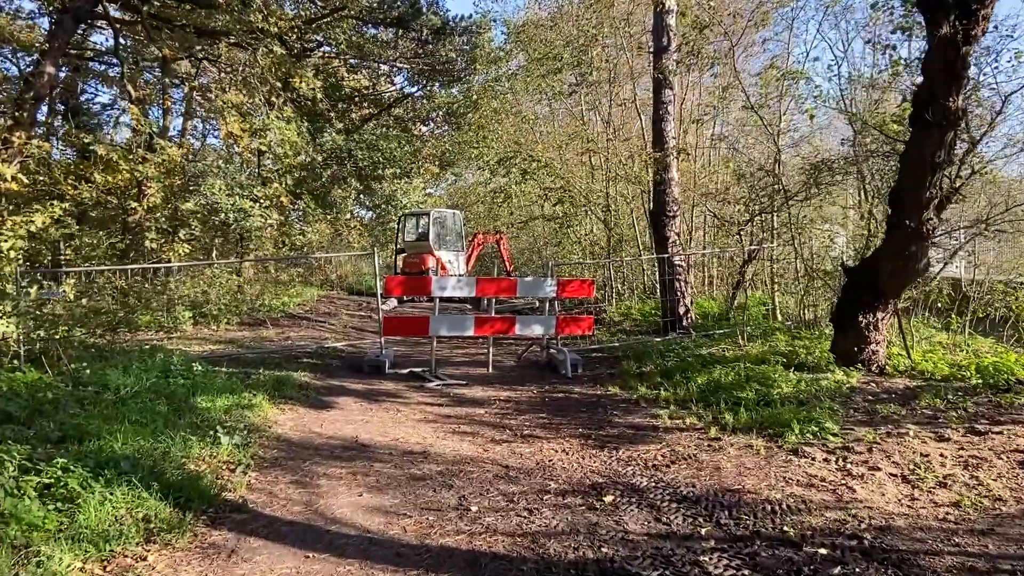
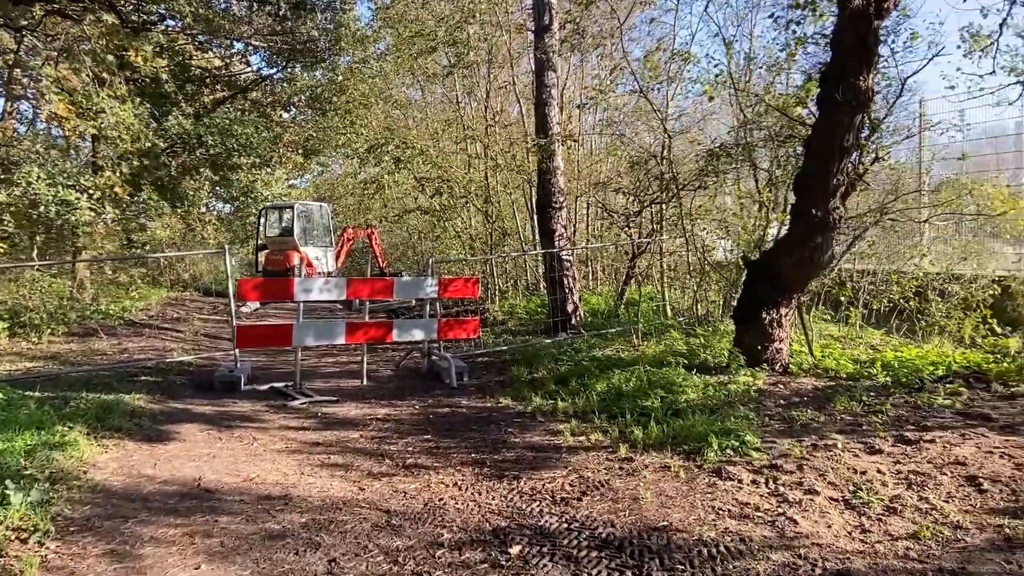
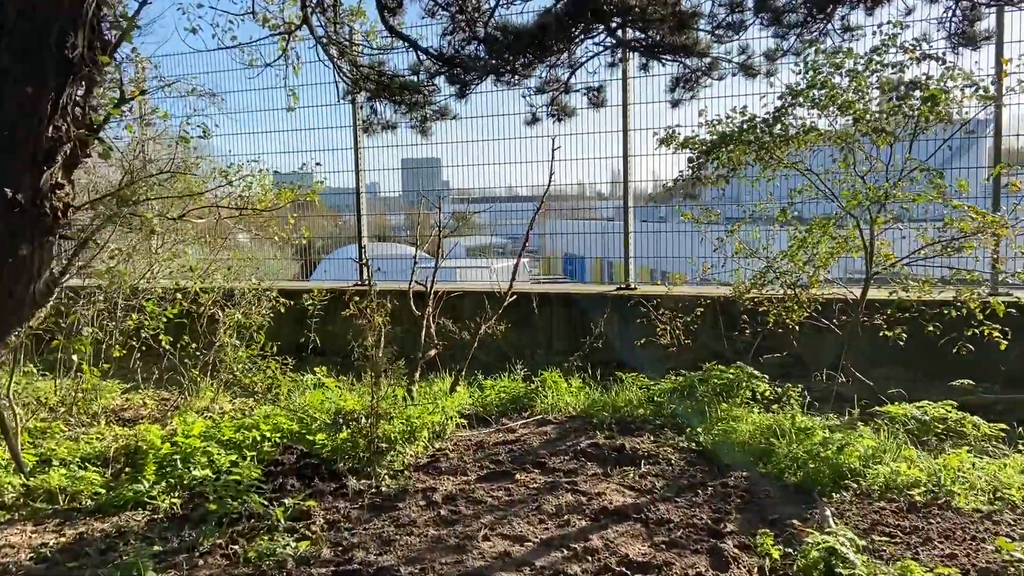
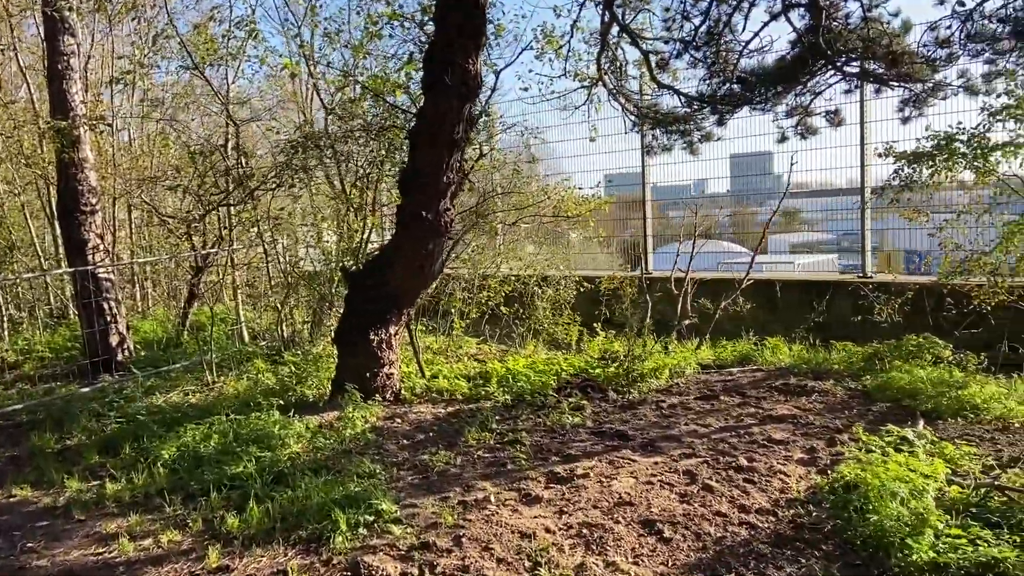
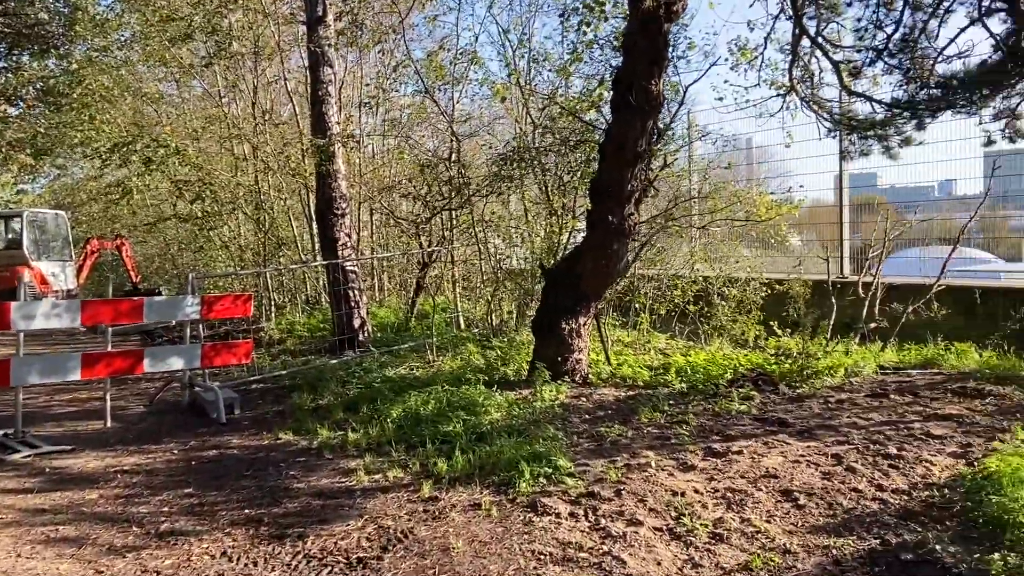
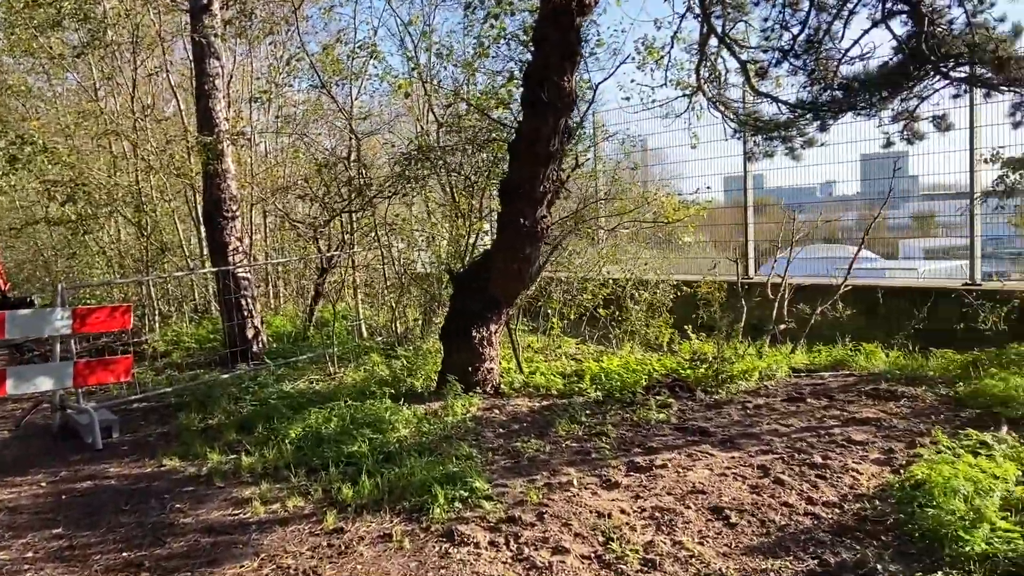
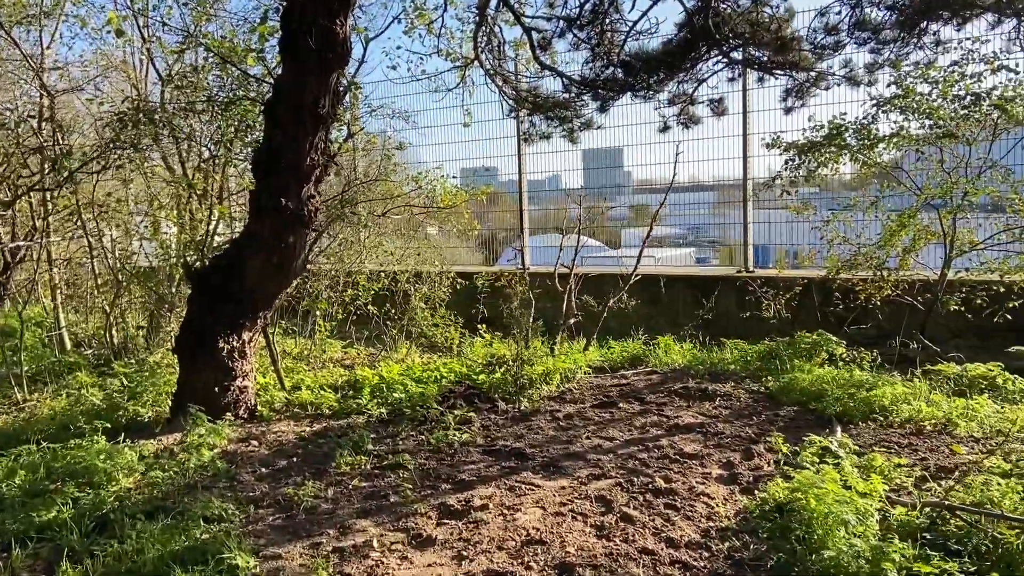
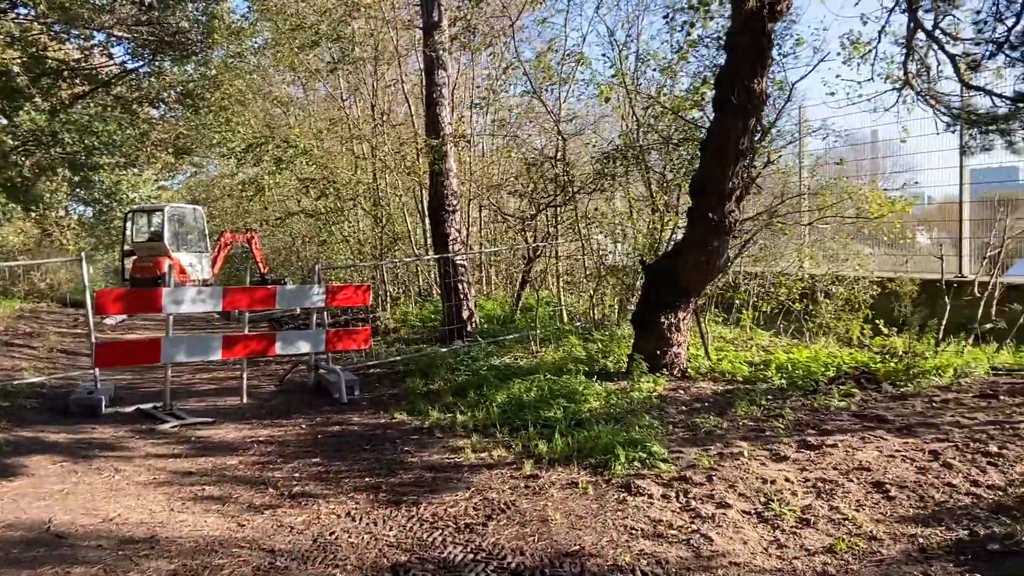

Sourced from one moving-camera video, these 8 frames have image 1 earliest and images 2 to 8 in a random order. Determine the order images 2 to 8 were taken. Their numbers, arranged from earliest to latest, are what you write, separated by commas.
2, 8, 5, 6, 4, 7, 3
